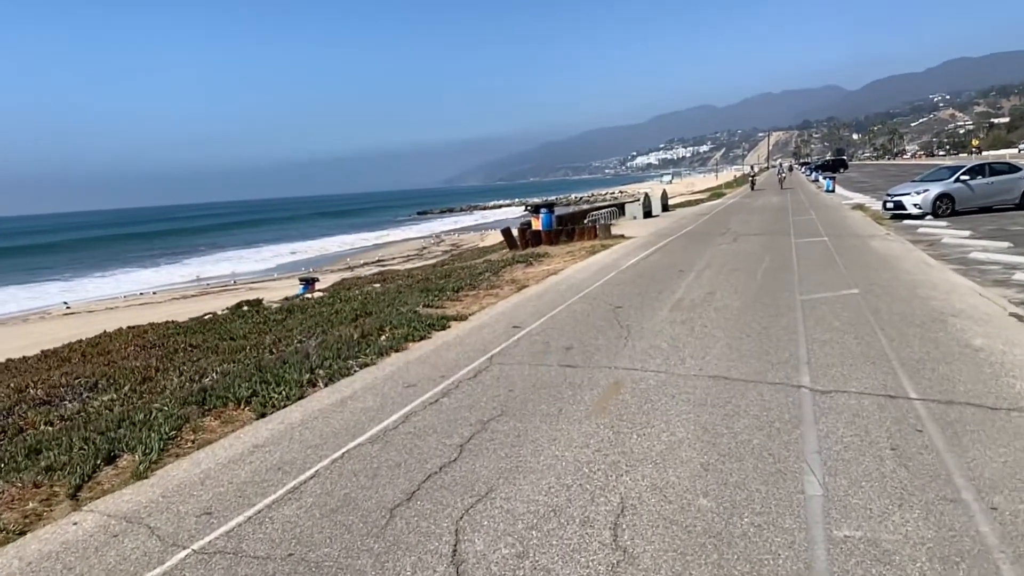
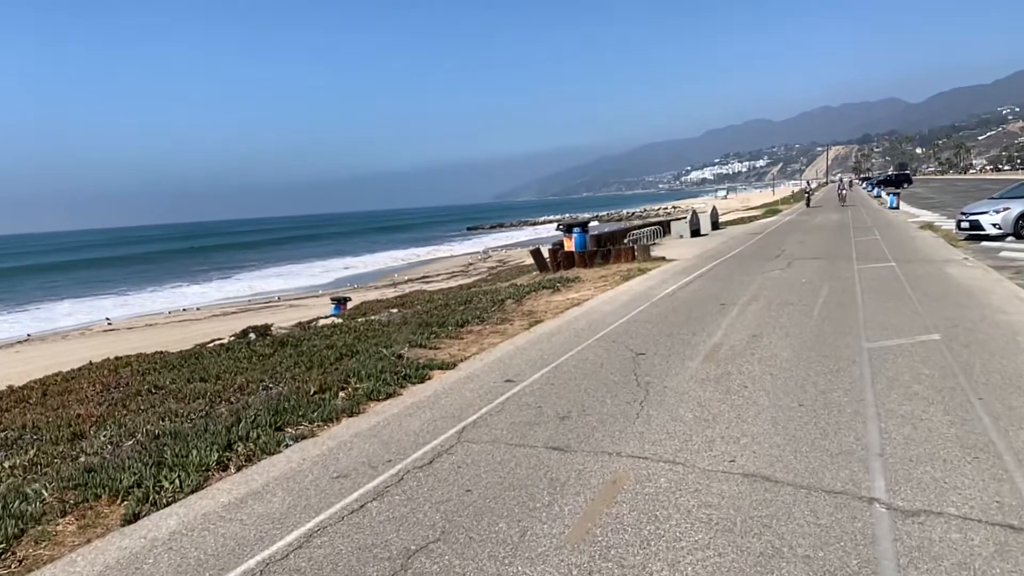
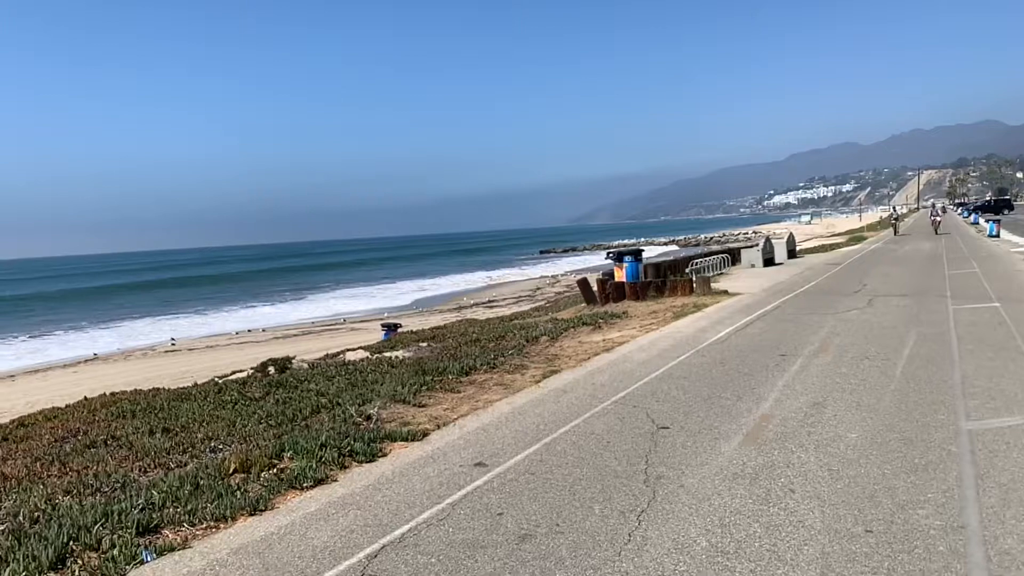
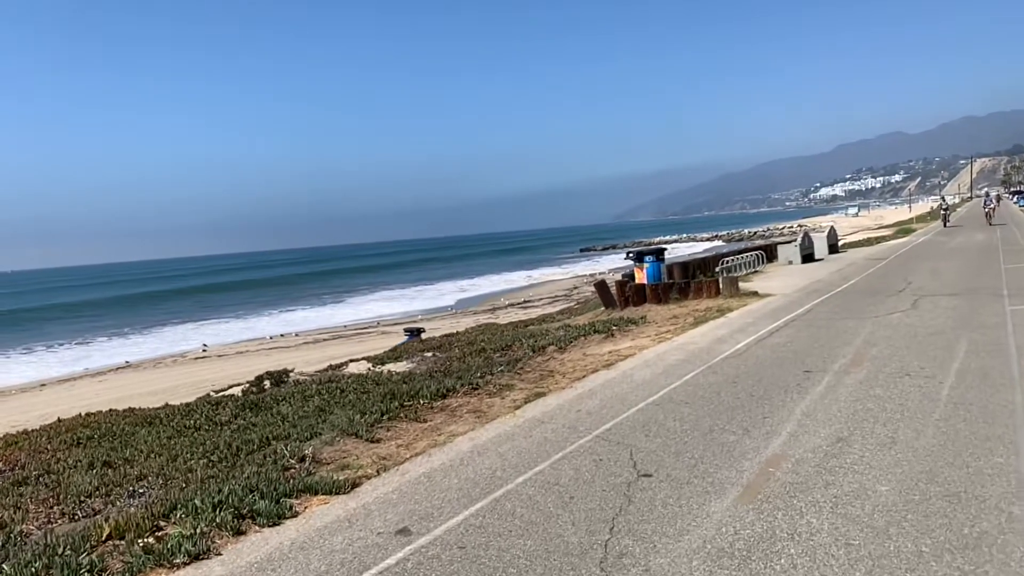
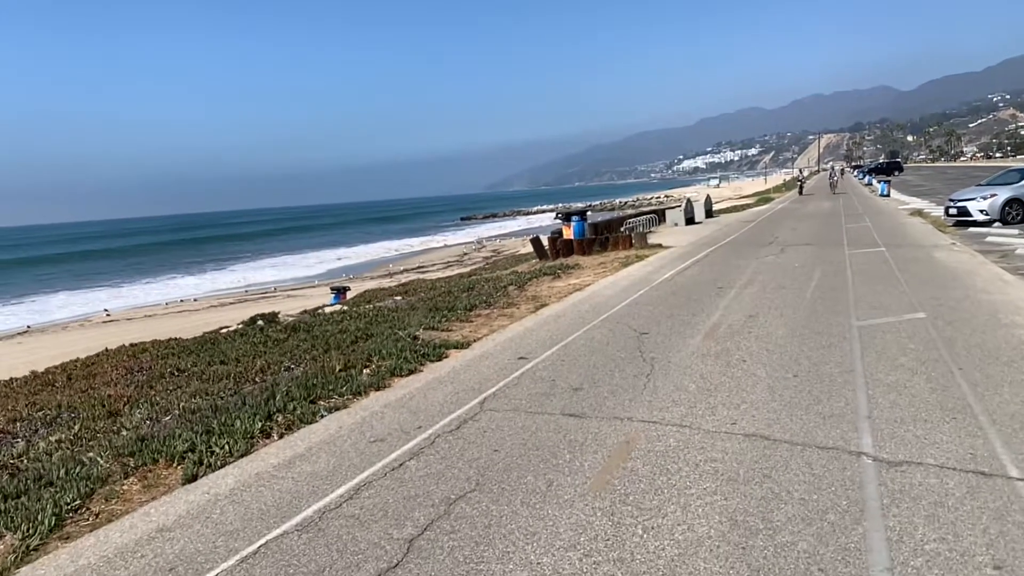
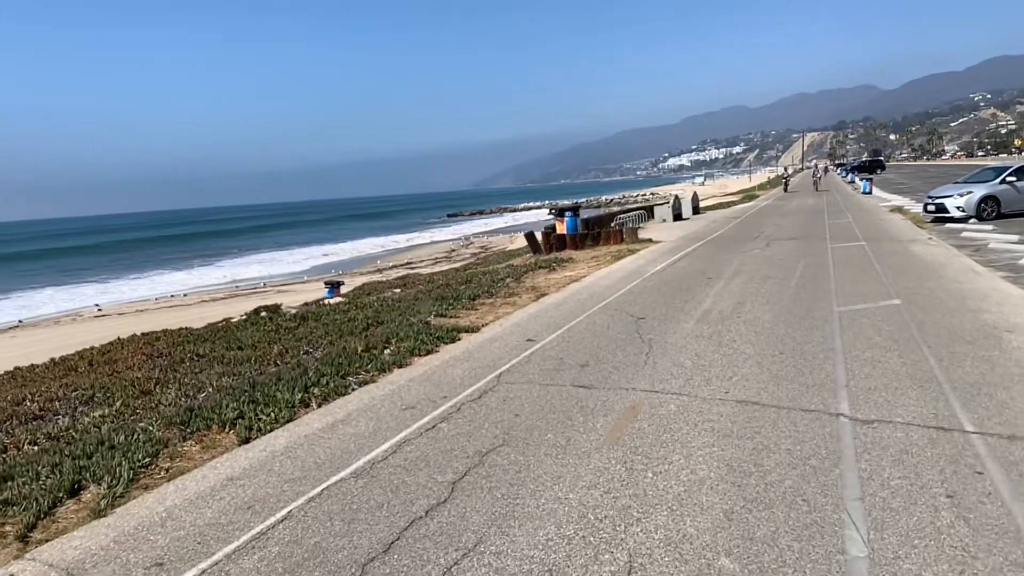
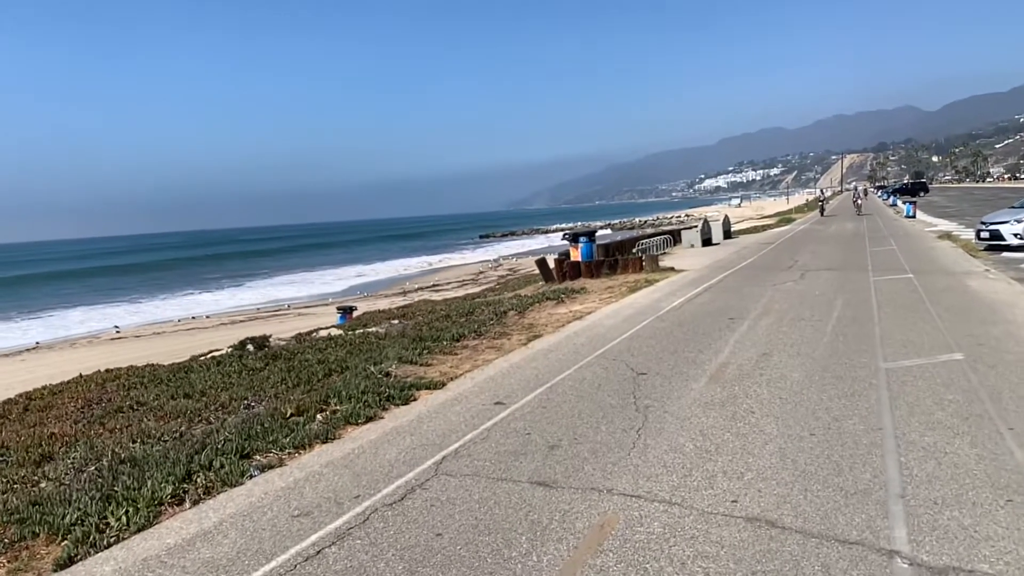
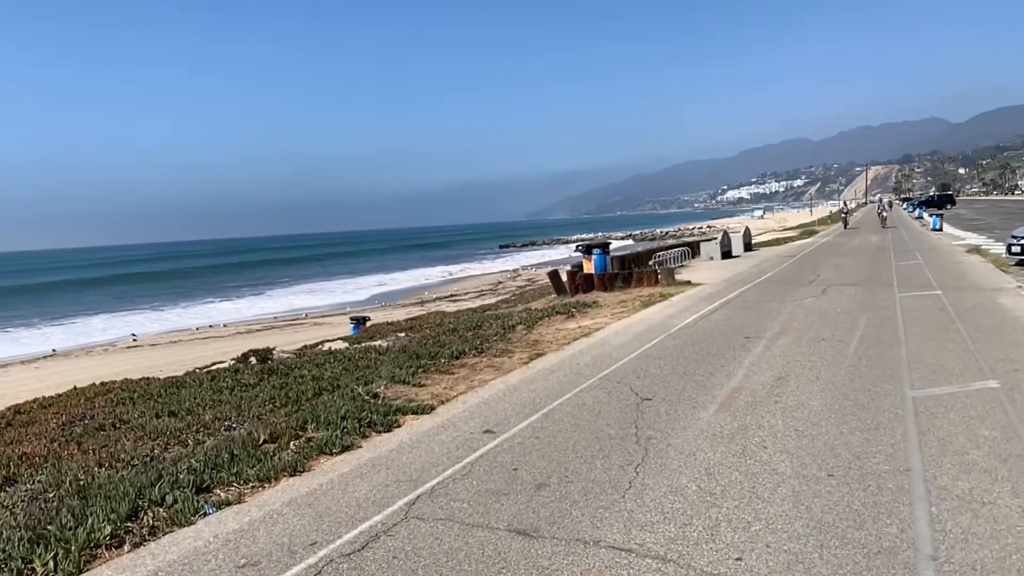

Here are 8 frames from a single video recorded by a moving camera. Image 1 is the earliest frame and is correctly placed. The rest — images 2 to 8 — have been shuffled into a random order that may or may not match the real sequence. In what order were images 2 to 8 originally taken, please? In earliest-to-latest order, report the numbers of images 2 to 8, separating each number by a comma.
6, 5, 2, 7, 8, 3, 4
